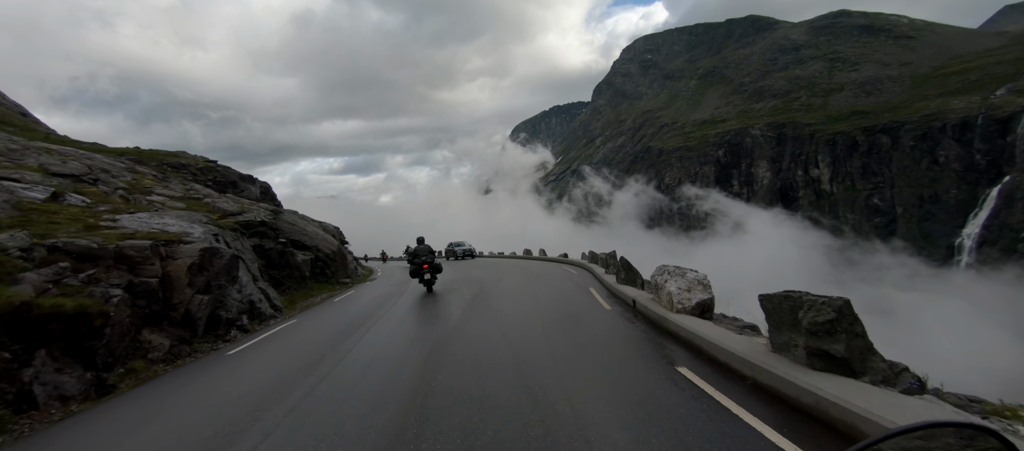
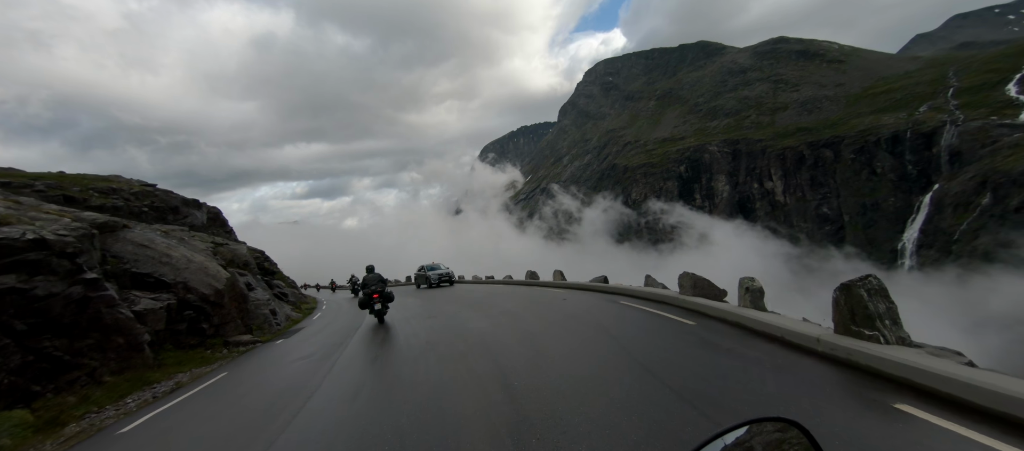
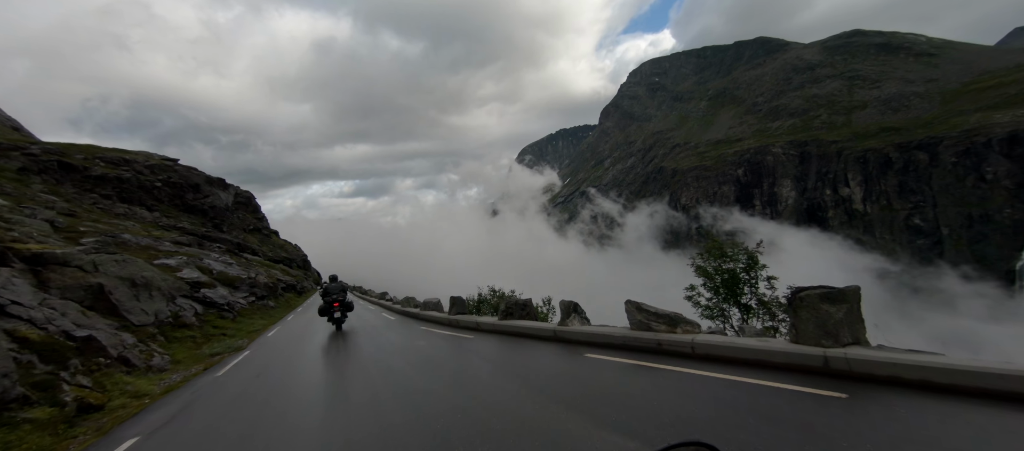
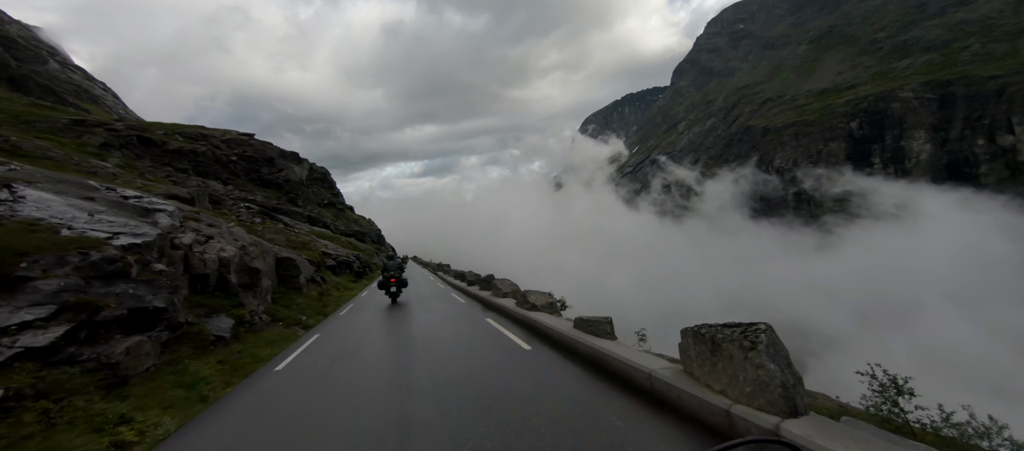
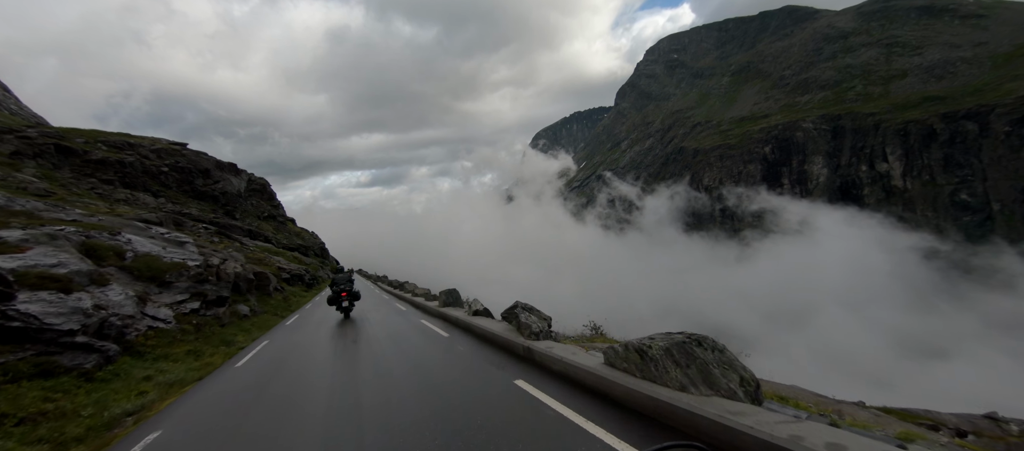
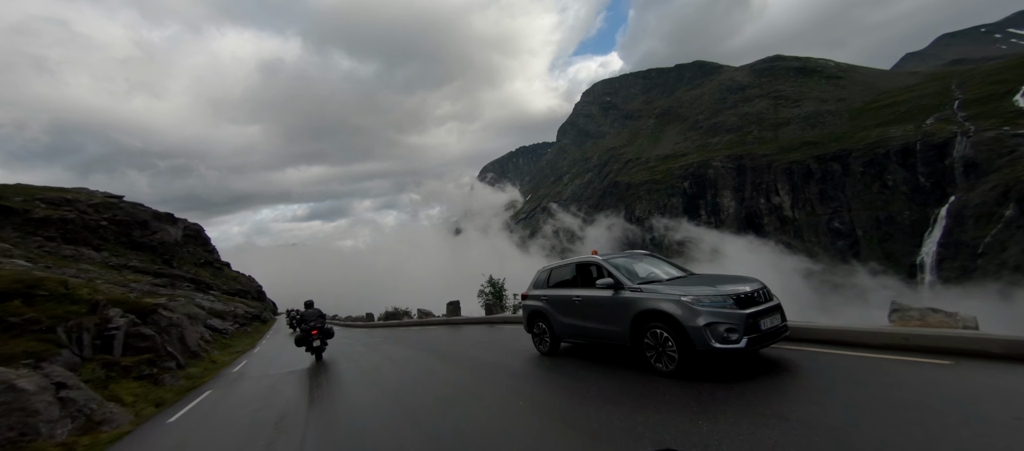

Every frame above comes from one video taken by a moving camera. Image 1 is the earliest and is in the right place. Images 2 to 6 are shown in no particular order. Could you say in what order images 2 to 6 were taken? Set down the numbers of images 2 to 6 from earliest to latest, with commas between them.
2, 6, 3, 5, 4
